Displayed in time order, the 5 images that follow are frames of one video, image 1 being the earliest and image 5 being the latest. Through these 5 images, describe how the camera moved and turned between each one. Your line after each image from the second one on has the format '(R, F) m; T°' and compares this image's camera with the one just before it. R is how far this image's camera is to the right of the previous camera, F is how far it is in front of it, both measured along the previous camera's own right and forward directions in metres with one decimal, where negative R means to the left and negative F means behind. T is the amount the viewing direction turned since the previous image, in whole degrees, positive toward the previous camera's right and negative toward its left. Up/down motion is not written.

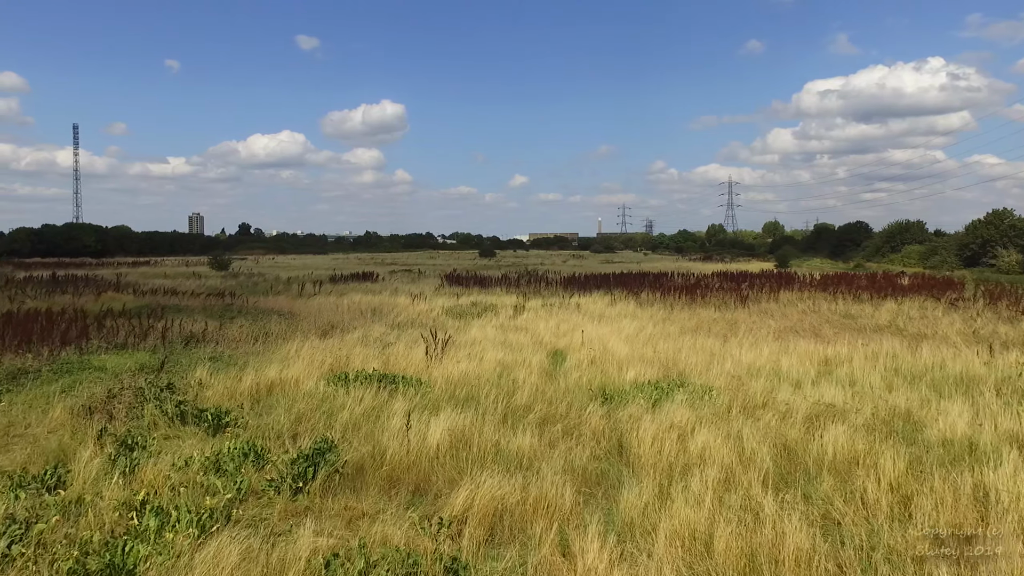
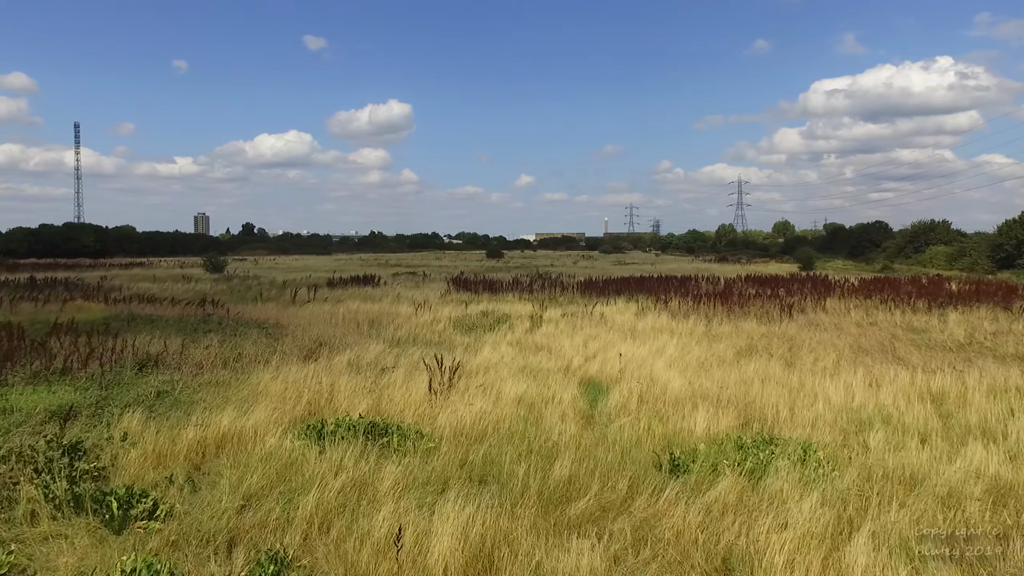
(-0.1, +1.4) m; 0°
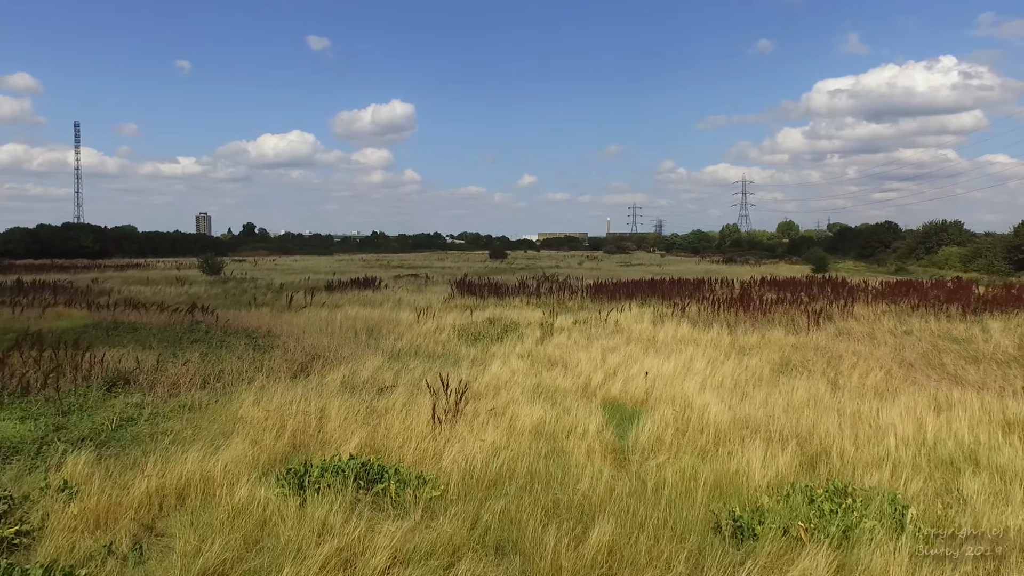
(-0.1, +0.7) m; 0°
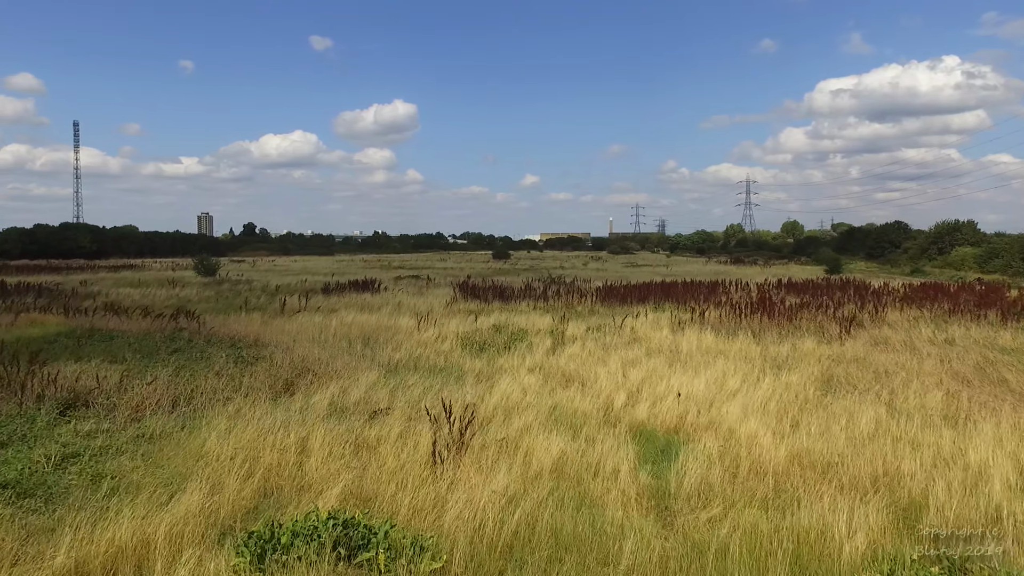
(-0.1, +0.7) m; 0°
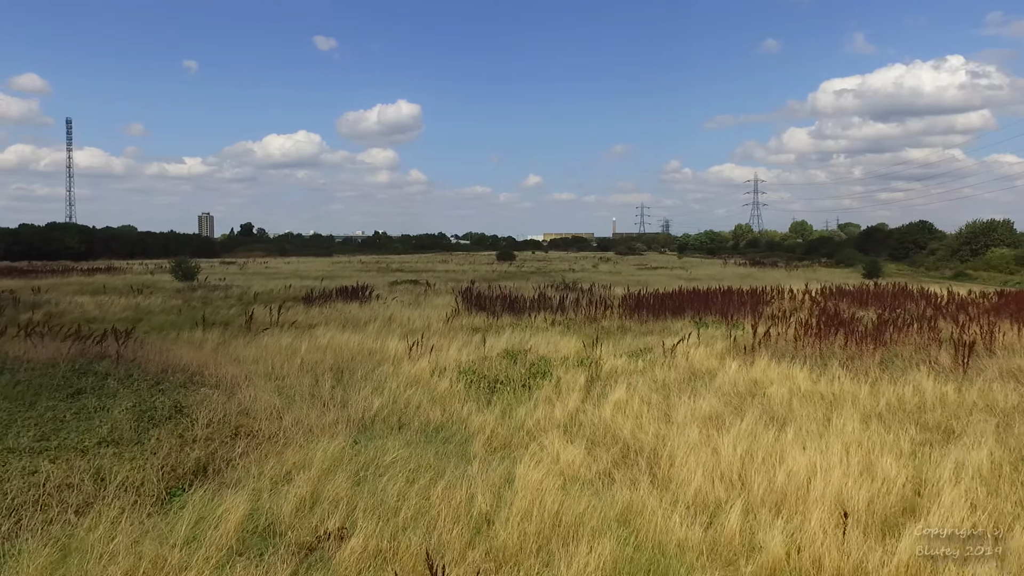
(-0.1, +2.1) m; 0°
